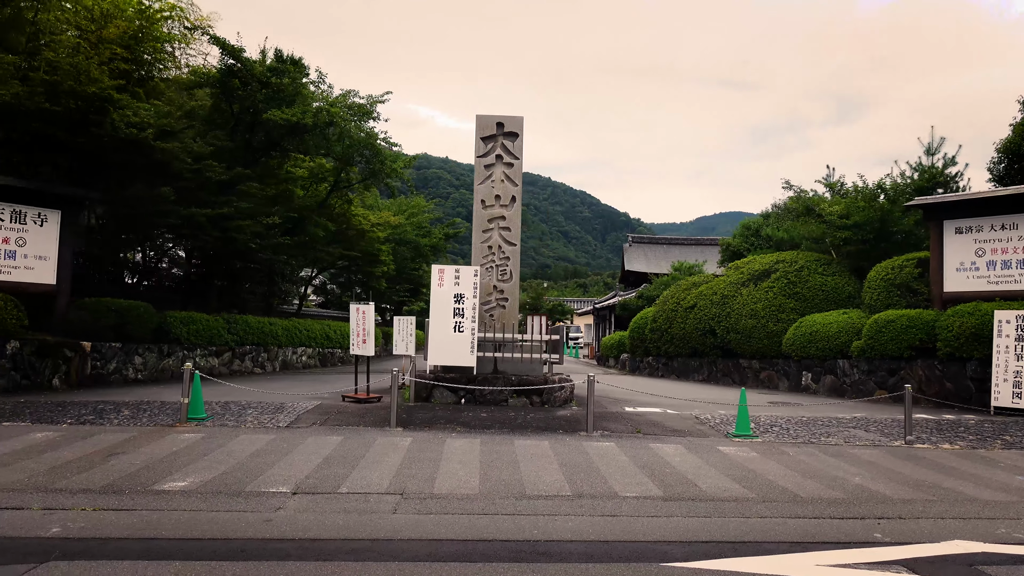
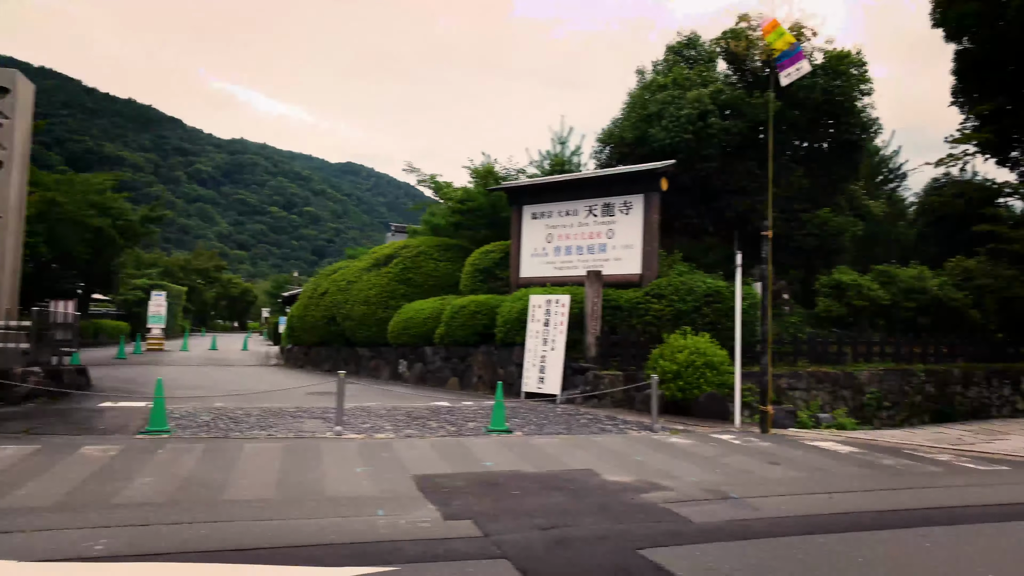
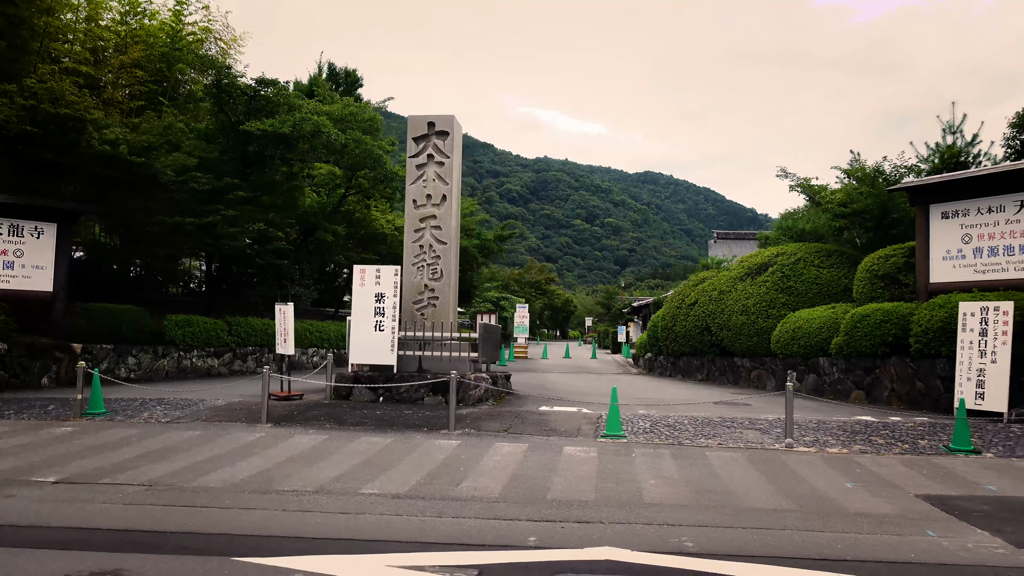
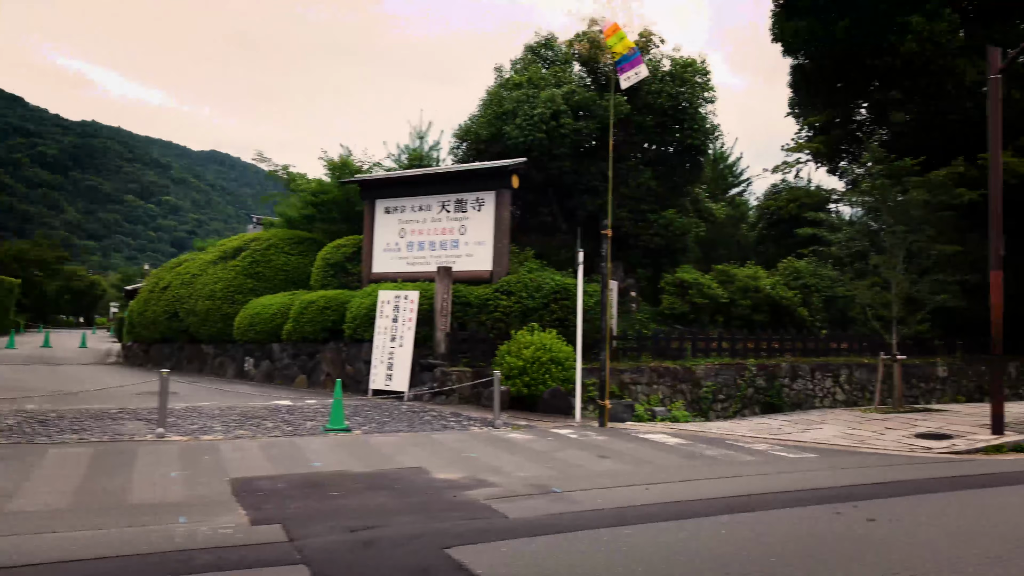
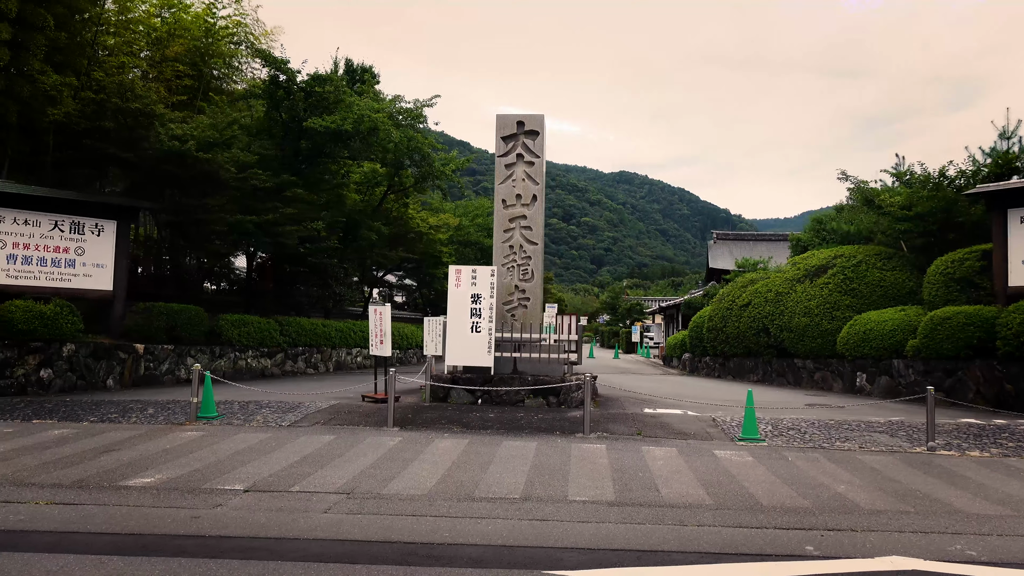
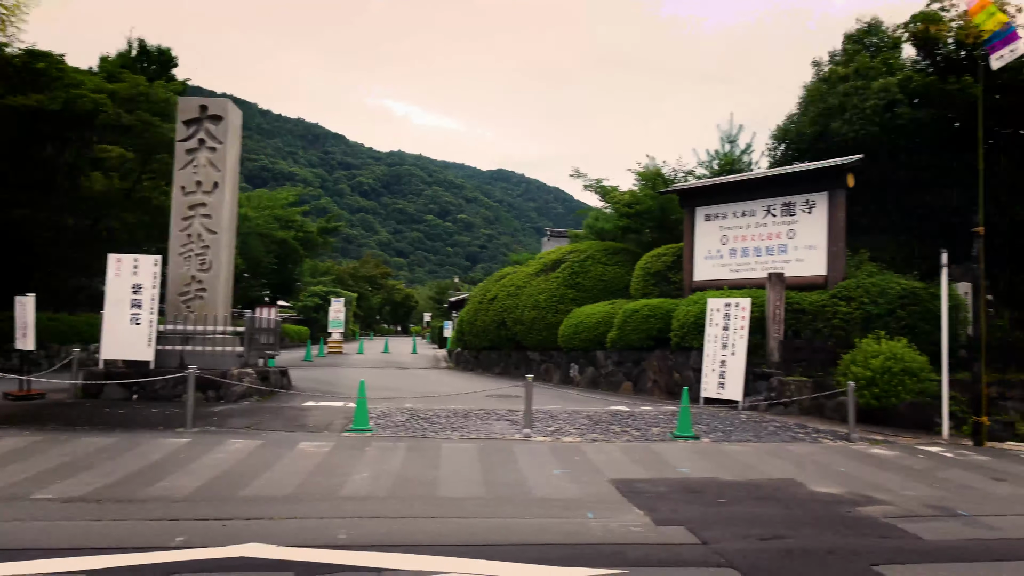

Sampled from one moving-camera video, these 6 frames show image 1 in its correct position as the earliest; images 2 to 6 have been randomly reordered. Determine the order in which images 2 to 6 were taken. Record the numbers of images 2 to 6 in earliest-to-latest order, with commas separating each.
5, 3, 6, 2, 4
